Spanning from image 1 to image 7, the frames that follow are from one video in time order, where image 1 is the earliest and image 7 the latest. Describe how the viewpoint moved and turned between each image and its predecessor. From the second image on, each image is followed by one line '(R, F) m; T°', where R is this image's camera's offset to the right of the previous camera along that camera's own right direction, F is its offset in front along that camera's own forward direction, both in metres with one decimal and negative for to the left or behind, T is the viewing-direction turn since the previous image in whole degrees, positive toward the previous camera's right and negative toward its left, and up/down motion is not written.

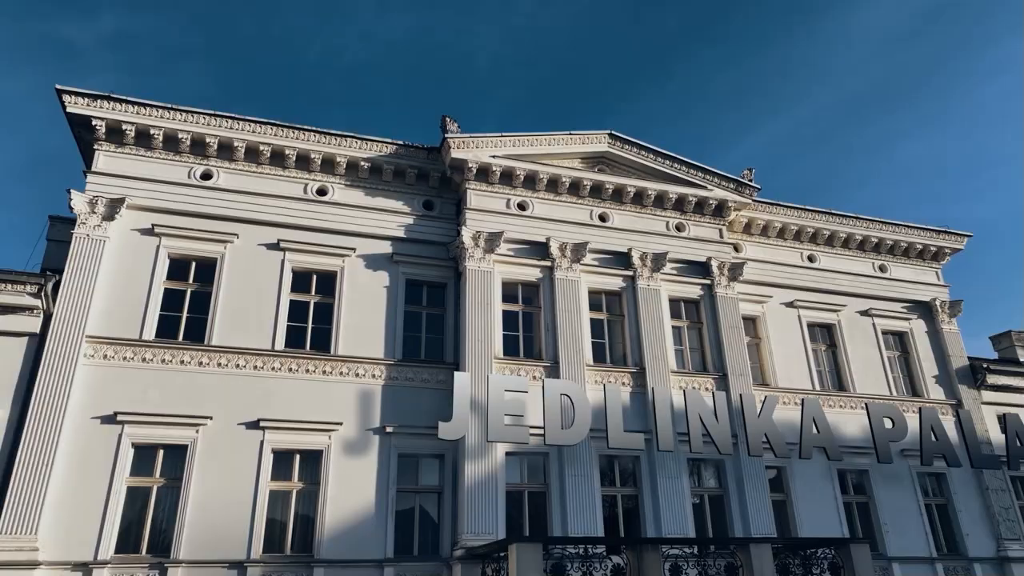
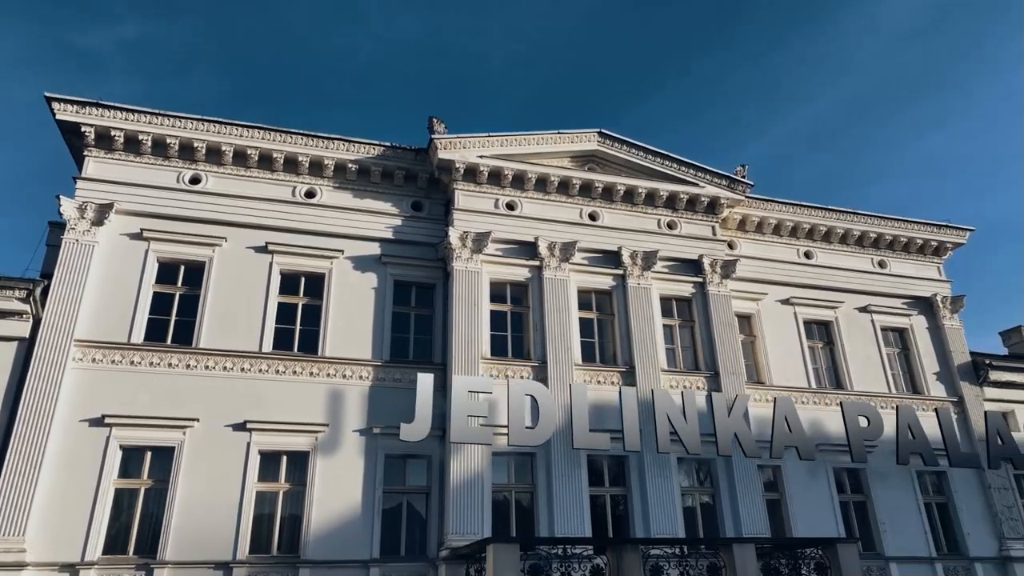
(+0.8, 0.0) m; -2°
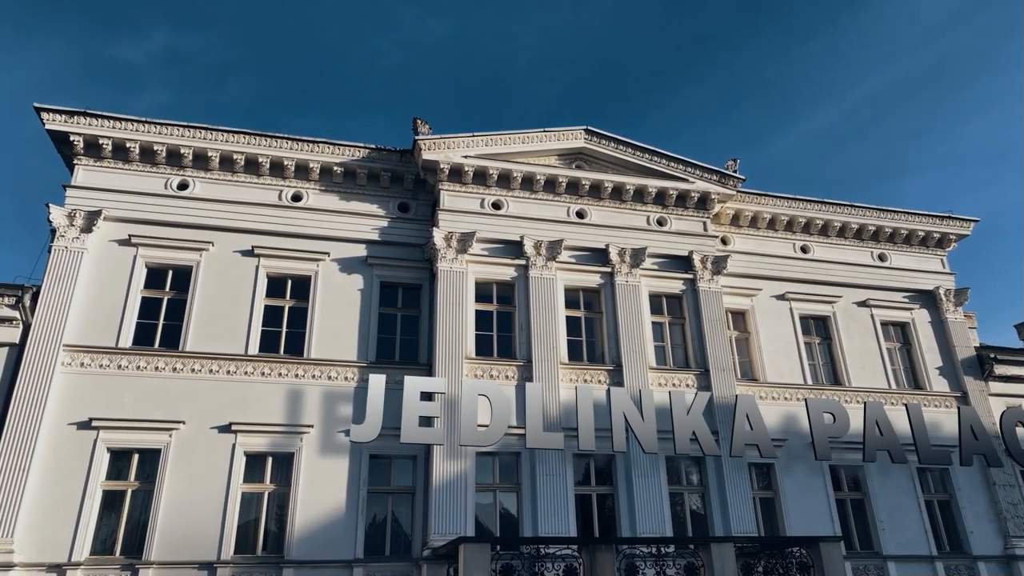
(+1.0, 0.0) m; -2°
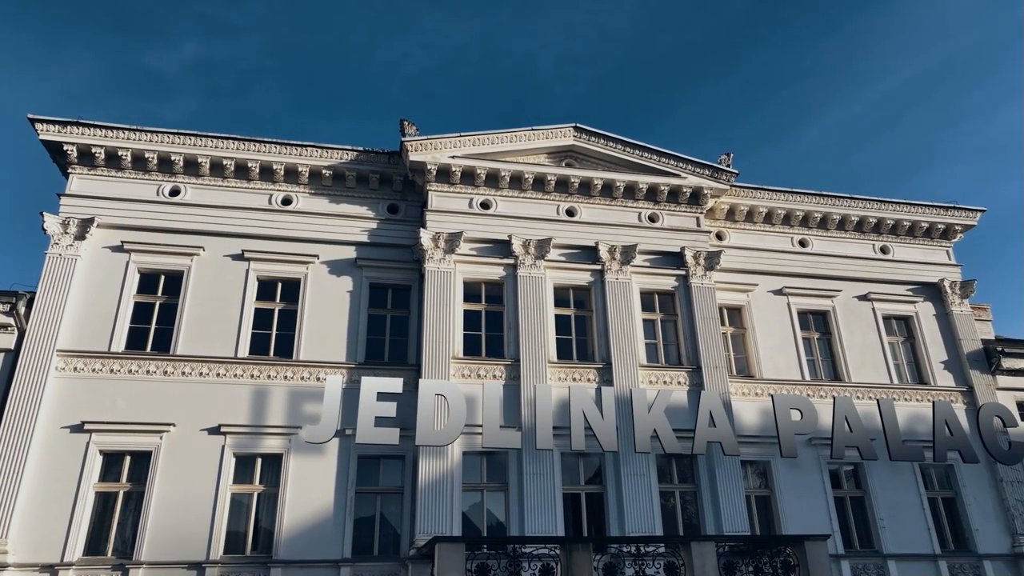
(+1.0, 0.0) m; -2°
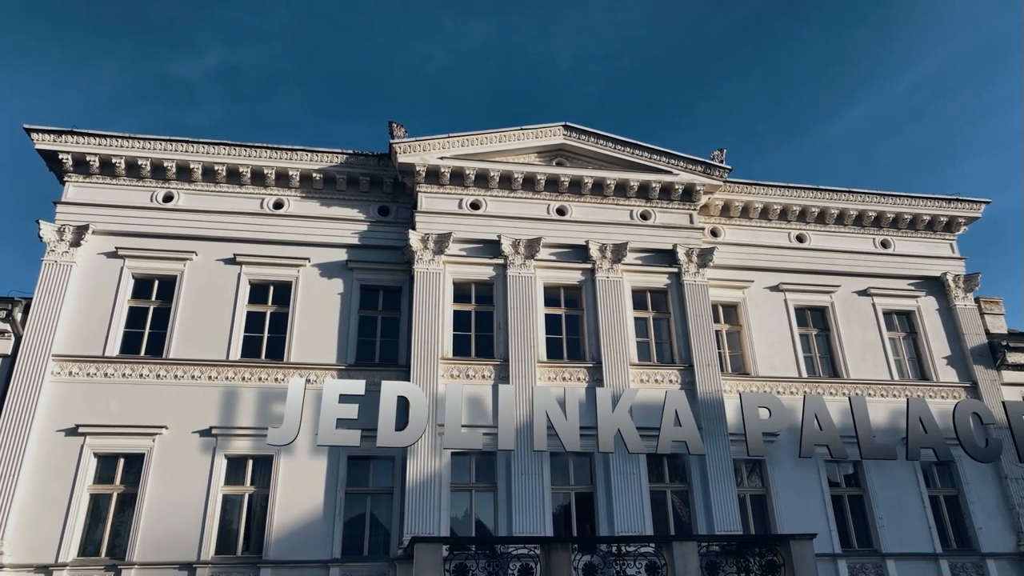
(+0.9, 0.0) m; -2°
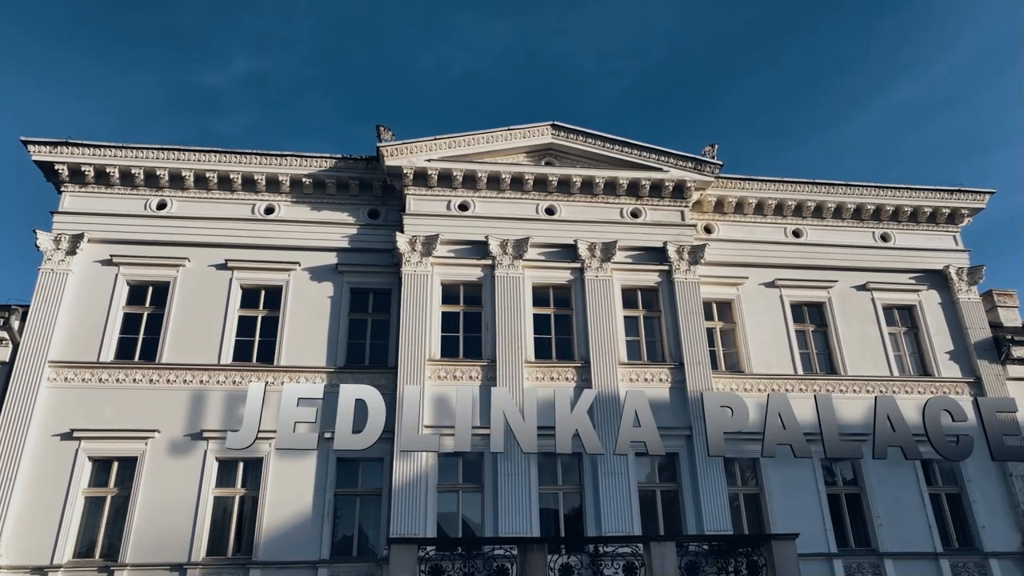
(+1.0, 0.0) m; -2°
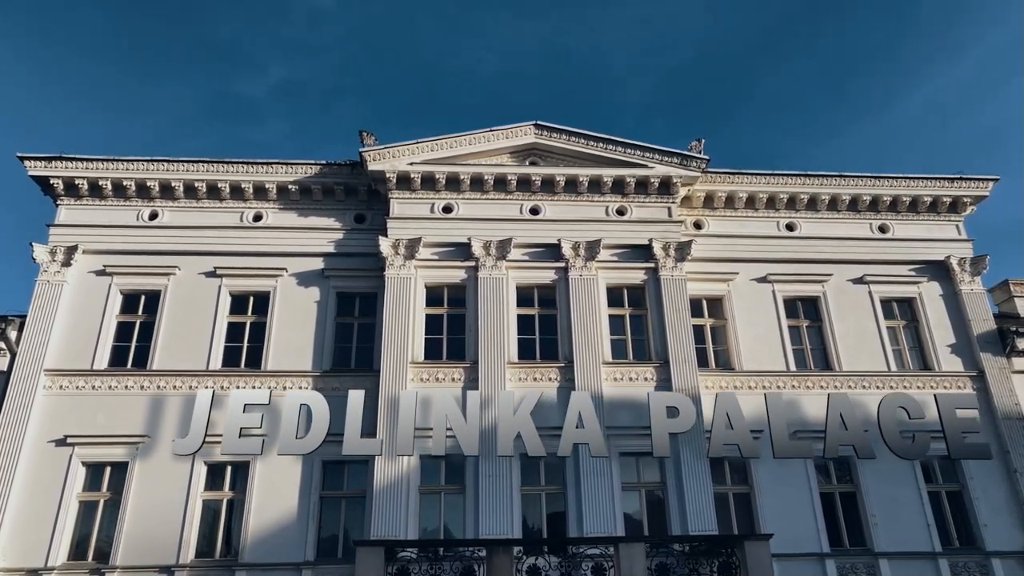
(+1.3, +0.1) m; -3°
